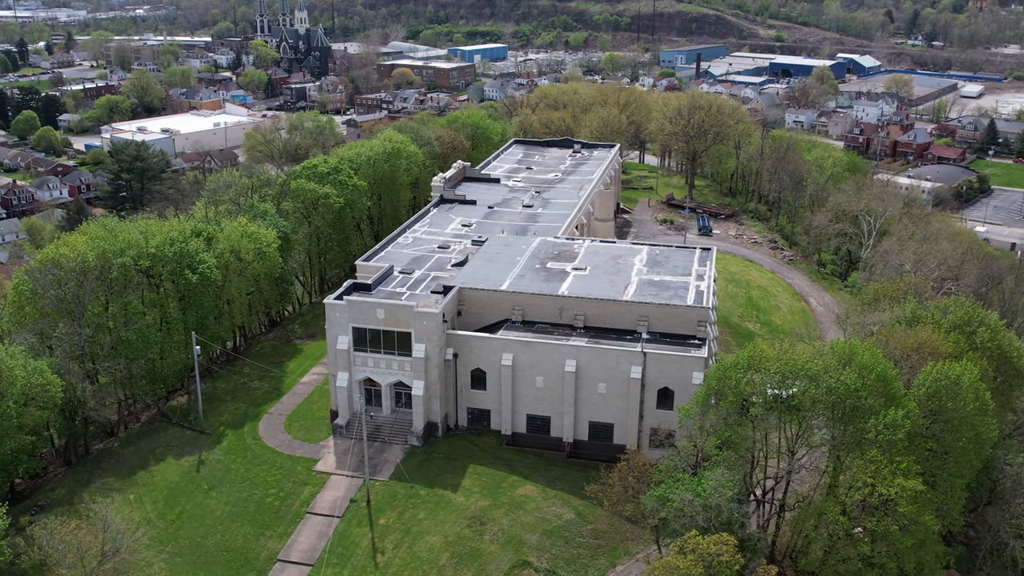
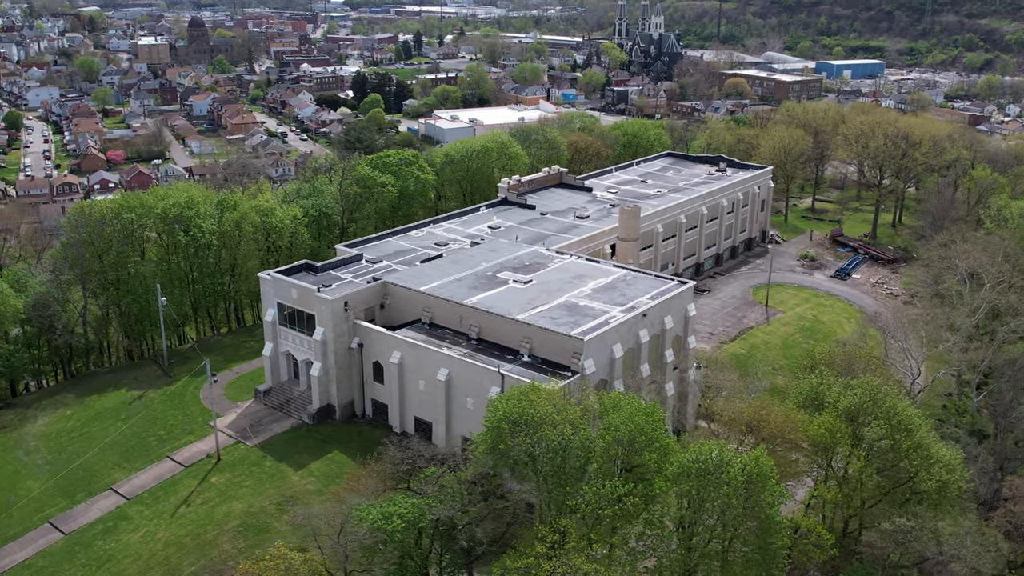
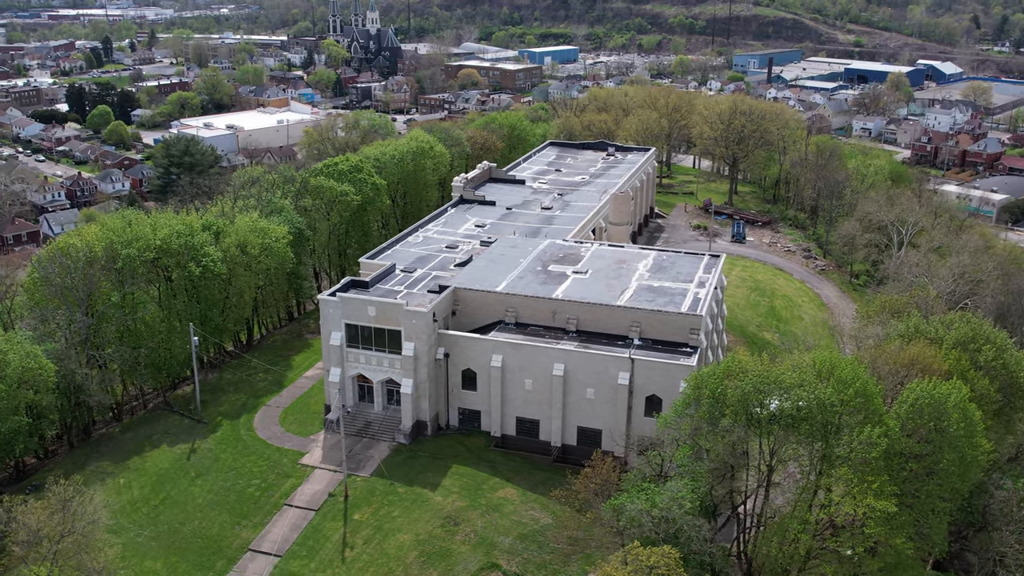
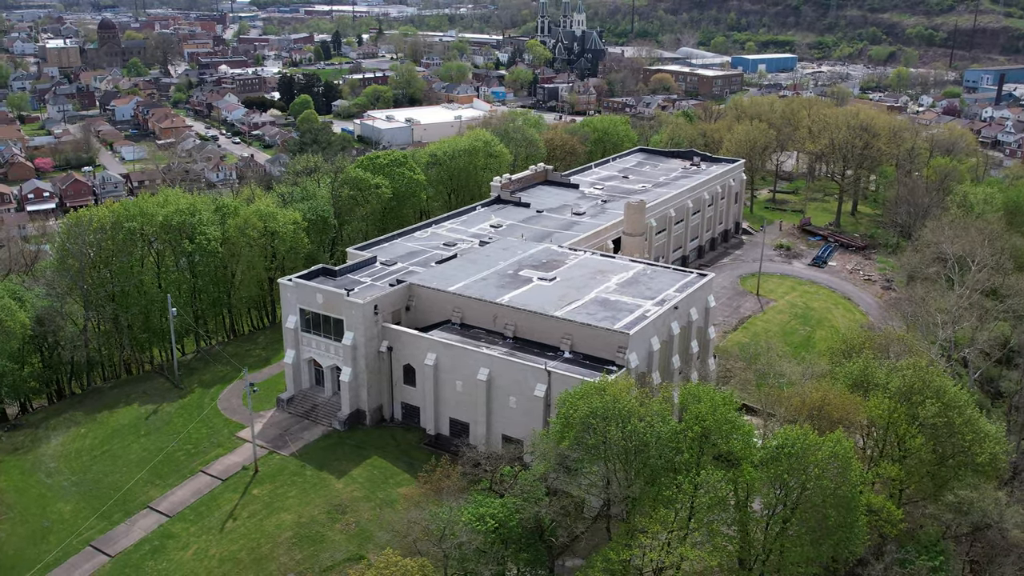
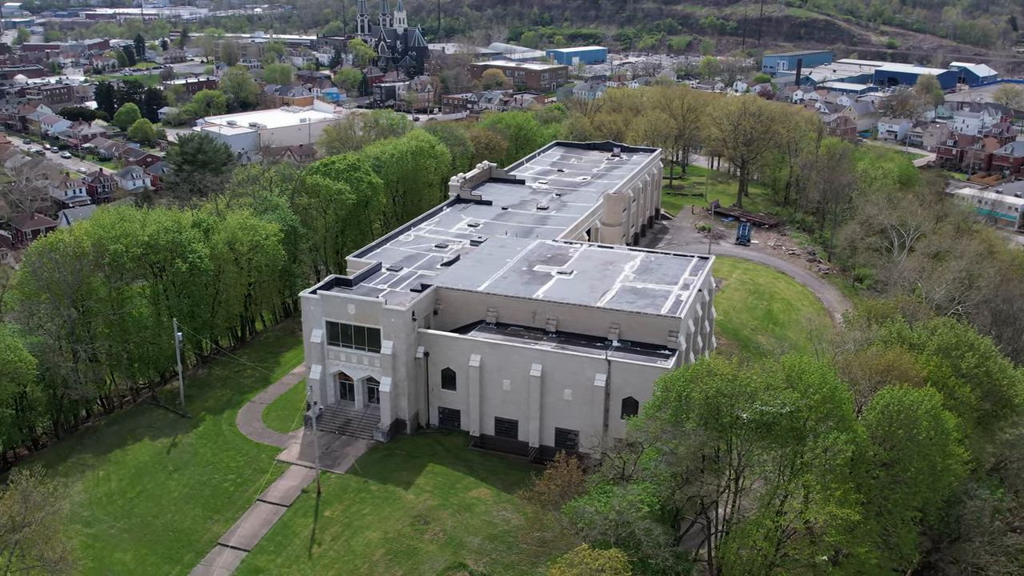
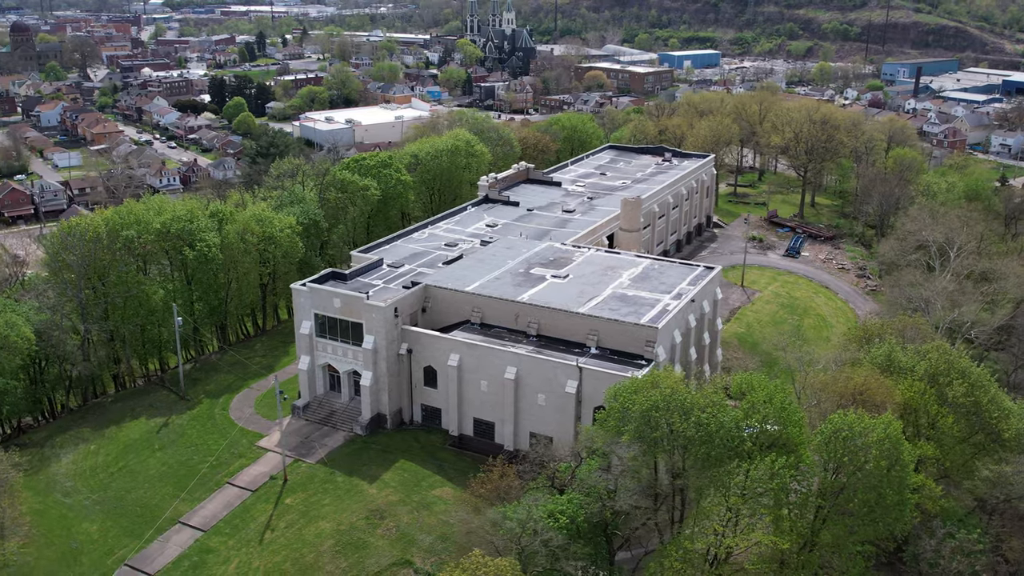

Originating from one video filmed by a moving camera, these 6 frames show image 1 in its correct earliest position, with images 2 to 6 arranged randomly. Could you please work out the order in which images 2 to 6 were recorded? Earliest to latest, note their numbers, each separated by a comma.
3, 5, 6, 4, 2
